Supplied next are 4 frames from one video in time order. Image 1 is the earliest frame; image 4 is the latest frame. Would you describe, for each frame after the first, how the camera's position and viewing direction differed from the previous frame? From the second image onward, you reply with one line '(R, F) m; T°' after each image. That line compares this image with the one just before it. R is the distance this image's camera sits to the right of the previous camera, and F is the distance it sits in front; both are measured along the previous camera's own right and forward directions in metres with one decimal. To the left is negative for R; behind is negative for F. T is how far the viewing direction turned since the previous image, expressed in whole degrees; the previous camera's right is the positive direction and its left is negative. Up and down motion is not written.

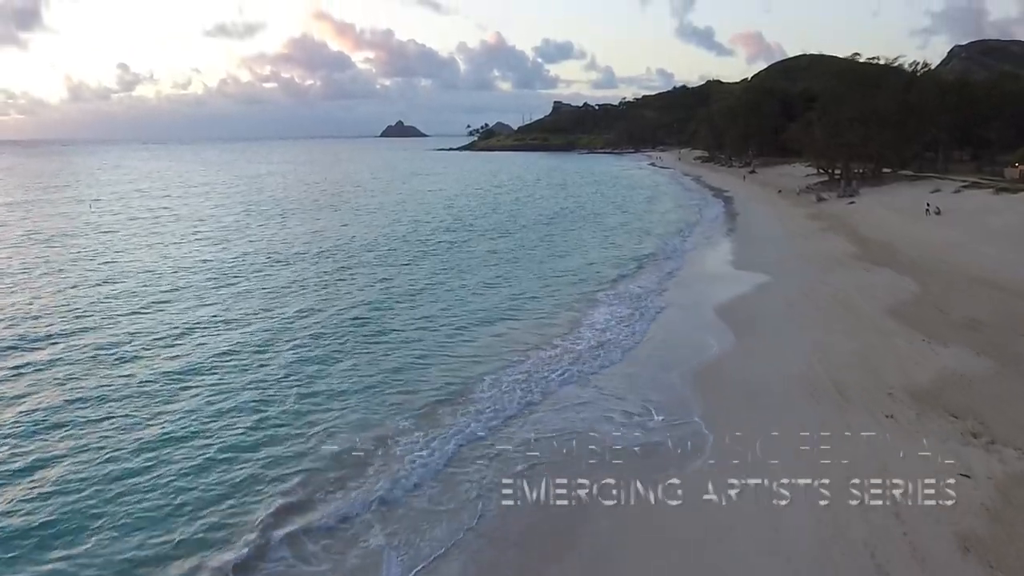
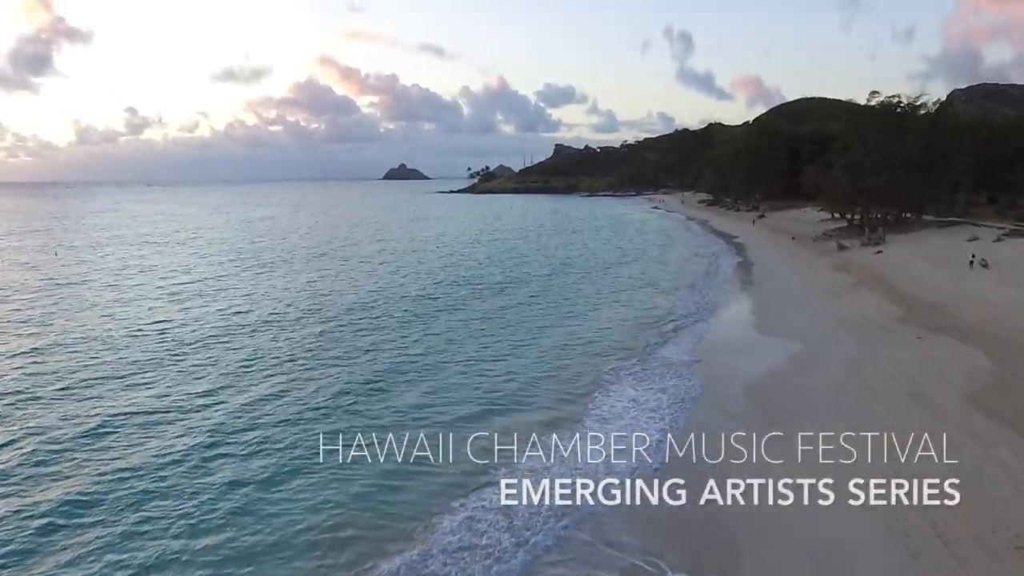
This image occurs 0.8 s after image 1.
(+0.2, +3.2) m; 0°
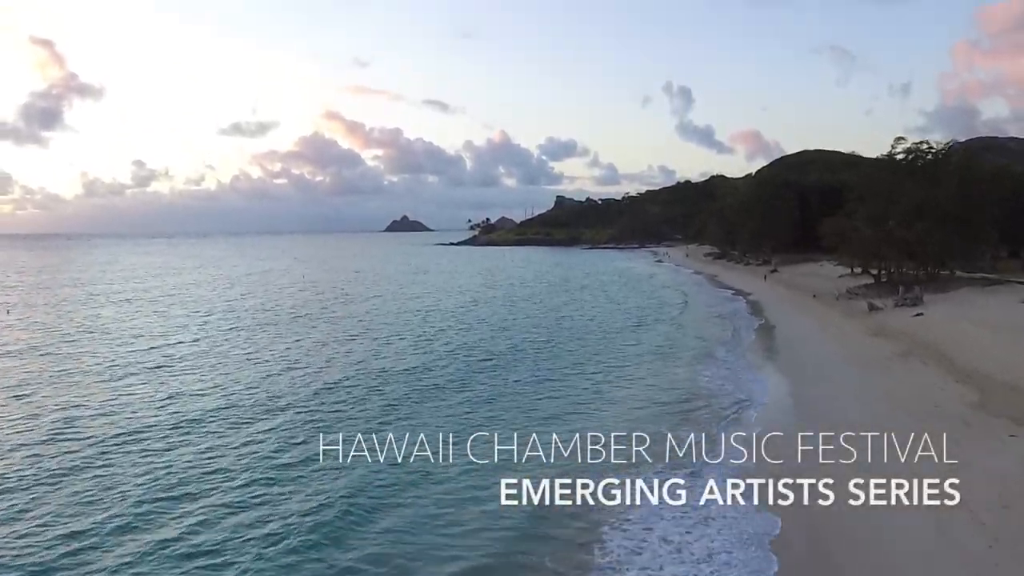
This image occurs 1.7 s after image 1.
(+0.2, +3.8) m; 0°
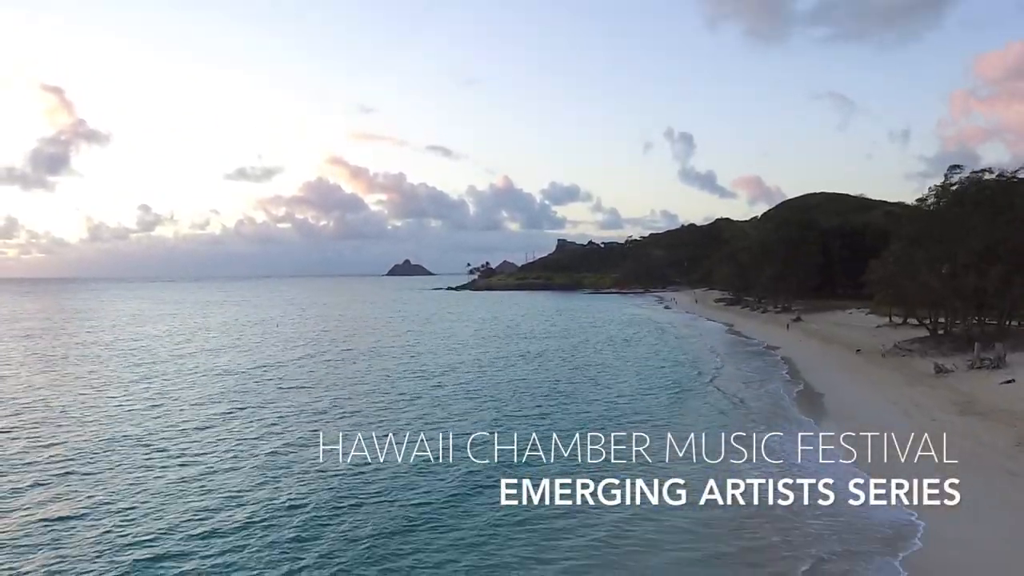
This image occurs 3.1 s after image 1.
(+0.7, +6.7) m; 0°
